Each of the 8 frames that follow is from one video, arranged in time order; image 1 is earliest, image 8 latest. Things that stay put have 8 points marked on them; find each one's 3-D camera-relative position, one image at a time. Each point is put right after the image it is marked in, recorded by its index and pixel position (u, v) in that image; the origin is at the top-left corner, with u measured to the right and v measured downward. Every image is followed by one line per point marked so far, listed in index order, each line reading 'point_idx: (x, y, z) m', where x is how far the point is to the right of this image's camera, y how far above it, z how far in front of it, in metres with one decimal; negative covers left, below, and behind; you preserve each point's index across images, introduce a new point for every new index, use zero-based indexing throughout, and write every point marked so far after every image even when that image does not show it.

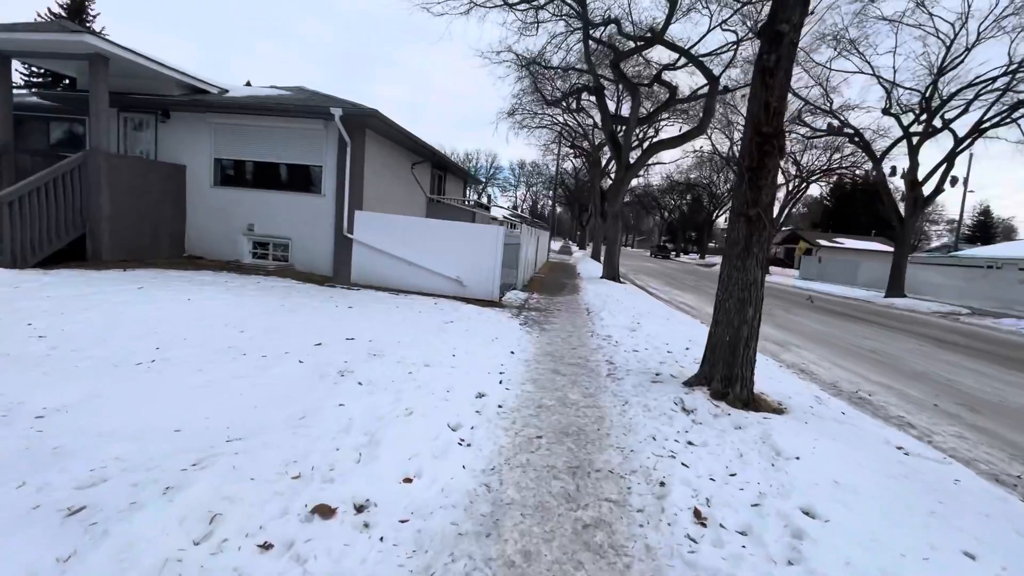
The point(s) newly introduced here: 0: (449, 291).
0: (-1.5, -0.1, +11.1) m
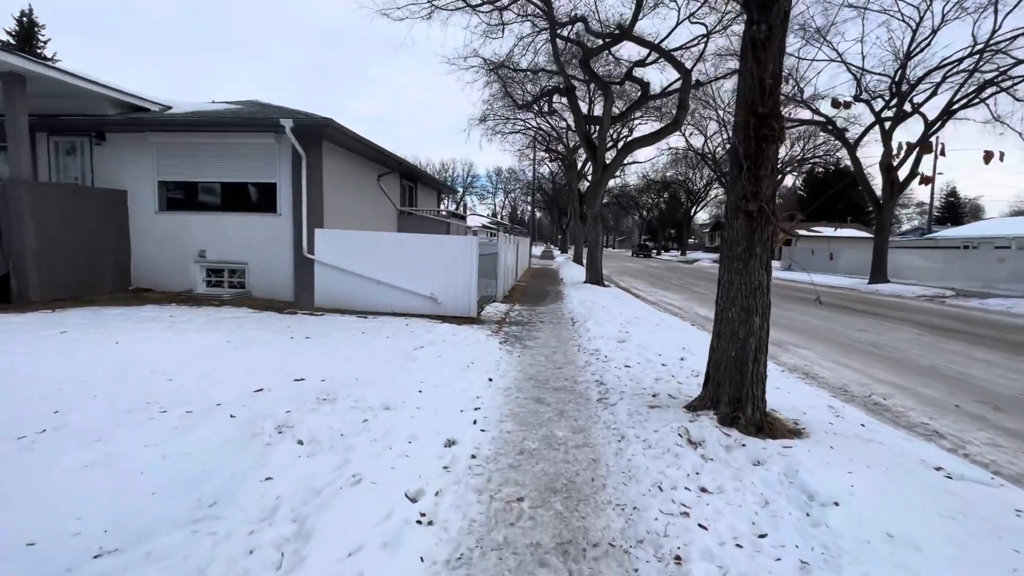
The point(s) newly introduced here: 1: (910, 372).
0: (-1.9, -0.5, +10.3) m
1: (+6.4, -1.3, +7.6) m
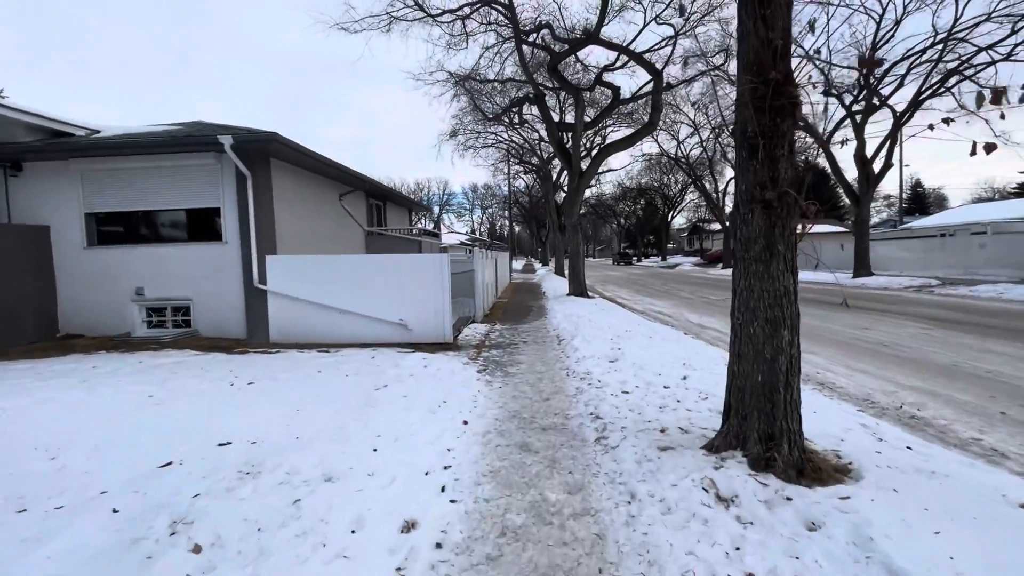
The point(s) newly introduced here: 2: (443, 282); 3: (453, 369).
0: (-2.3, -1.0, +9.2) m
1: (+6.1, -1.2, +6.8) m
2: (-1.3, +0.1, +9.1) m
3: (-0.9, -1.2, +7.2) m
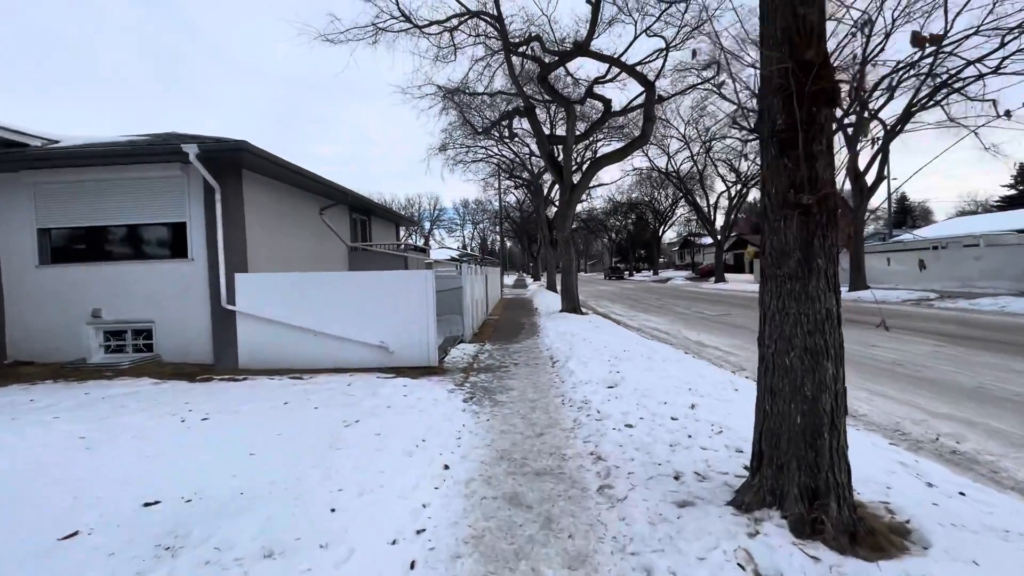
0: (-2.5, -1.4, +8.5) m
1: (+6.0, -1.4, +6.3) m
2: (-1.5, -0.2, +8.5) m
3: (-1.0, -1.5, +6.5) m
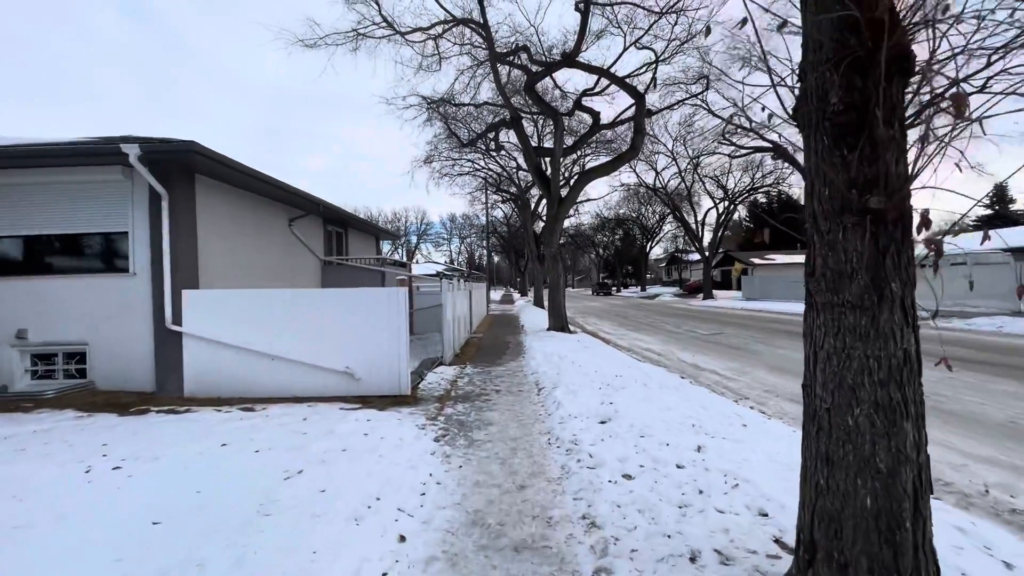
0: (-2.8, -1.7, +7.6) m
1: (+5.7, -1.7, +5.6) m
2: (-1.8, -0.5, +7.6) m
3: (-1.3, -1.8, +5.6) m
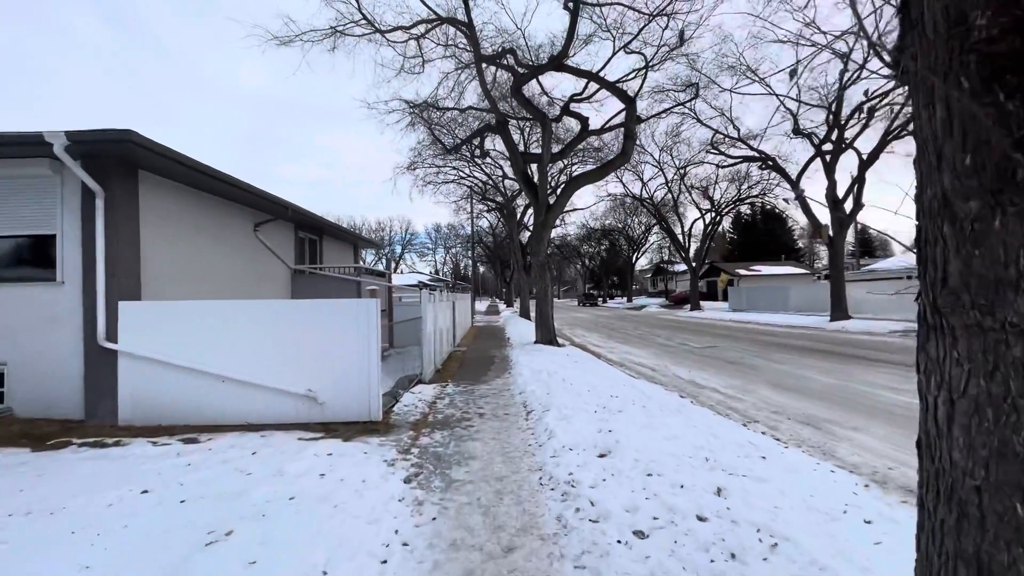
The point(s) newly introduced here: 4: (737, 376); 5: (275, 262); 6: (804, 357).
0: (-3.0, -1.8, +6.7) m
1: (+5.6, -1.9, +4.9) m
2: (-2.0, -0.7, +6.7) m
3: (-1.4, -1.9, +4.7) m
4: (+5.1, -2.0, +10.7) m
5: (-5.7, +0.6, +11.4) m
6: (+8.3, -2.0, +13.5) m
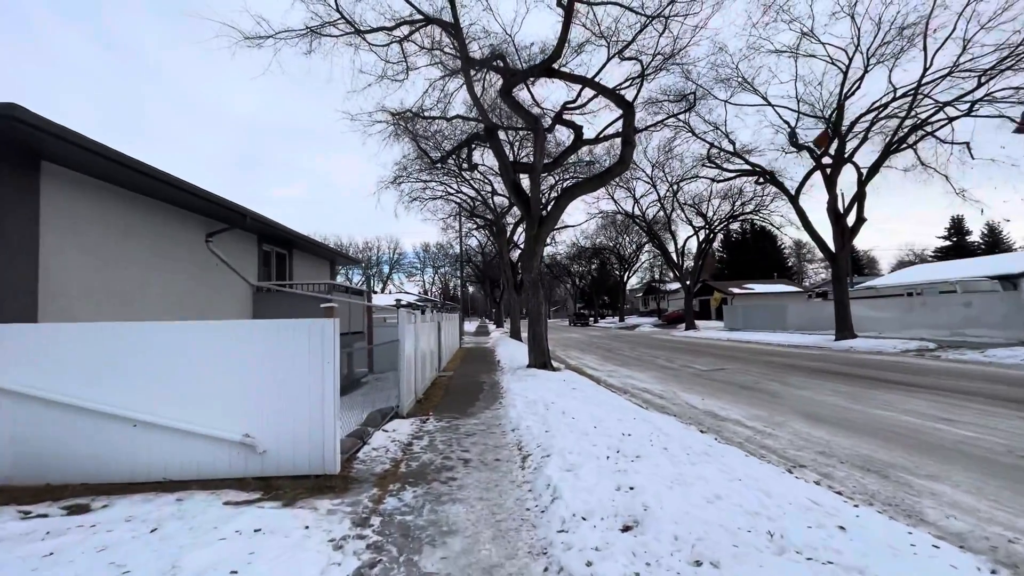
0: (-3.1, -2.0, +5.2) m
1: (+5.5, -1.9, +3.6) m
2: (-2.1, -0.9, +5.4) m
3: (-1.5, -2.0, +3.3) m
4: (+4.9, -2.3, +9.4) m
5: (-5.9, +0.2, +10.0) m
6: (+8.1, -2.4, +12.3) m
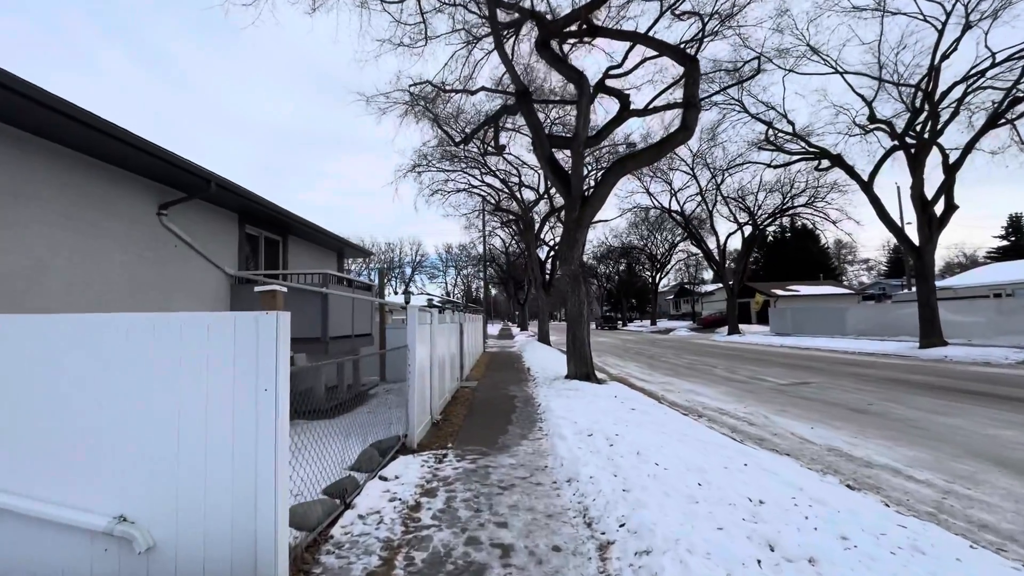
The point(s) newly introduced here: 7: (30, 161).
0: (-2.6, -1.8, +3.0) m
1: (+5.9, -1.8, +1.0) m
2: (-1.6, -0.7, +3.0) m
3: (-1.1, -1.8, +0.9) m
4: (+5.6, -2.2, +6.7) m
5: (-5.1, +0.4, +7.8) m
6: (+8.9, -2.3, +9.5) m
7: (-5.2, +1.4, +5.3) m
